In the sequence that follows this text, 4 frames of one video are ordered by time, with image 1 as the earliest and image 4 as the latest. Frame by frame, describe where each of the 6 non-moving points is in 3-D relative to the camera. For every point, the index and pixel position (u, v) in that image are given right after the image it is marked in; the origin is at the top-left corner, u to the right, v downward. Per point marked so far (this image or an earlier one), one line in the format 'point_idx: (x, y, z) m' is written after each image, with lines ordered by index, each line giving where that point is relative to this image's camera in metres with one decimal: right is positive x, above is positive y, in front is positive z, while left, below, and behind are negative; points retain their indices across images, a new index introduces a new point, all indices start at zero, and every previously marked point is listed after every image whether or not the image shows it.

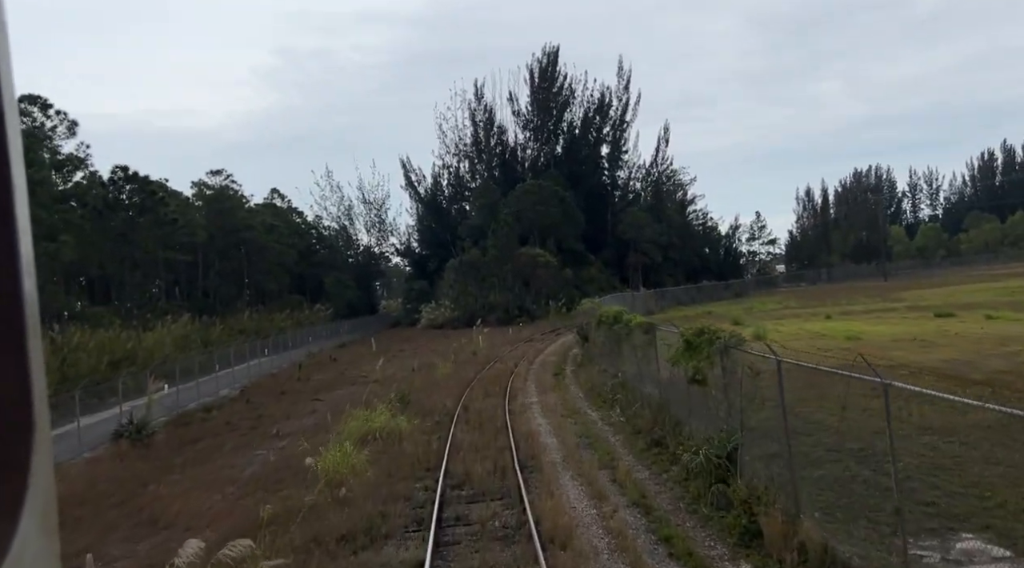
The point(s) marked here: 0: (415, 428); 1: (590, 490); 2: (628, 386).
0: (-2.2, -3.3, +17.5) m
1: (+1.2, -3.1, +11.5) m
2: (+2.8, -2.4, +18.4) m
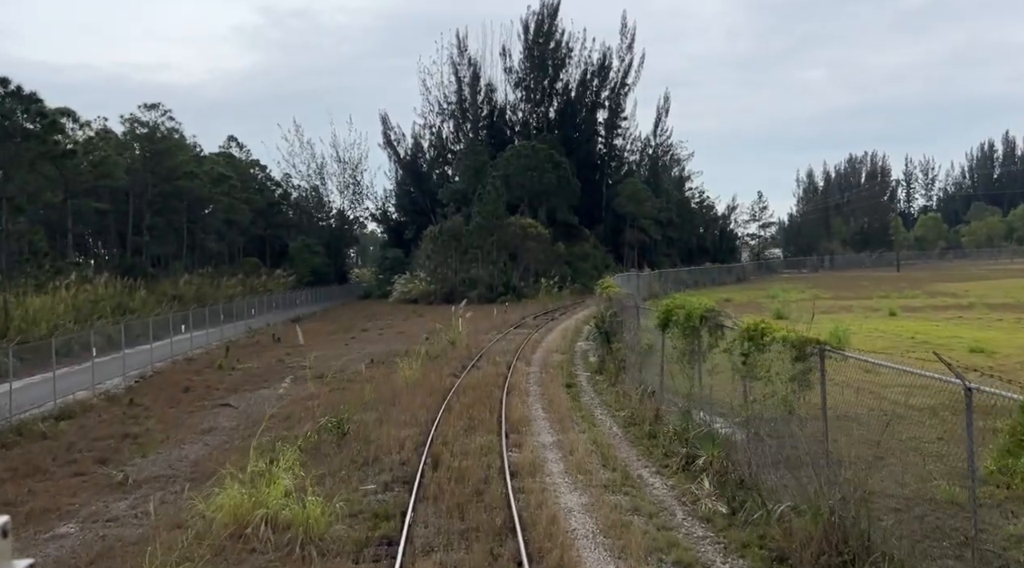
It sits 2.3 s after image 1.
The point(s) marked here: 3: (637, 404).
0: (-2.1, -2.8, +9.5) m
1: (+1.4, -2.9, +3.6) m
2: (+2.9, -2.1, +10.5) m
3: (+2.4, -2.3, +14.8) m
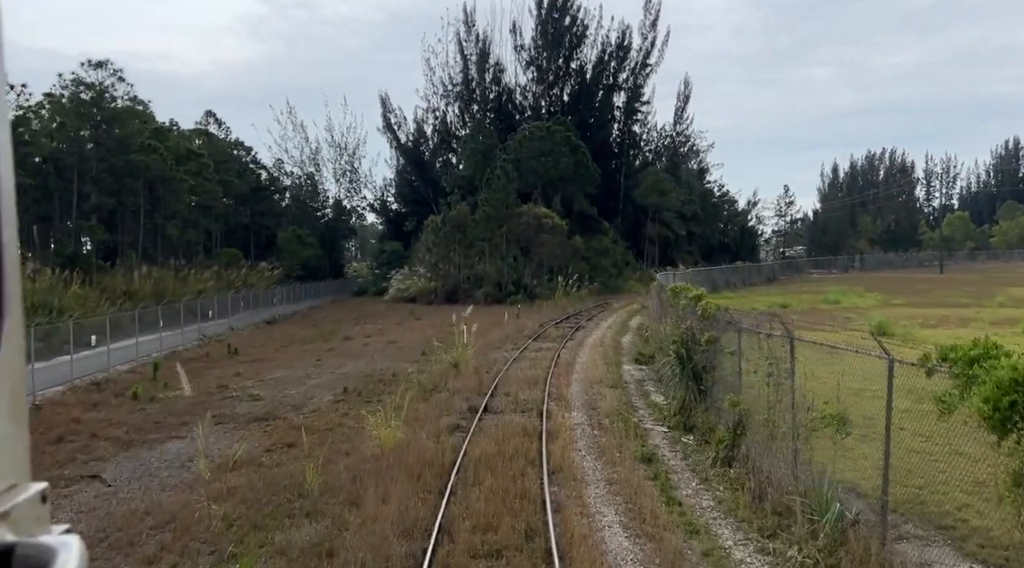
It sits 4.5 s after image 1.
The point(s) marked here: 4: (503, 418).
0: (-1.5, -2.9, +2.2) m
1: (+2.0, -3.1, -3.7) m
2: (+3.5, -2.3, +3.2) m
3: (+3.0, -2.5, +7.5) m
4: (-0.2, -2.5, +14.4) m
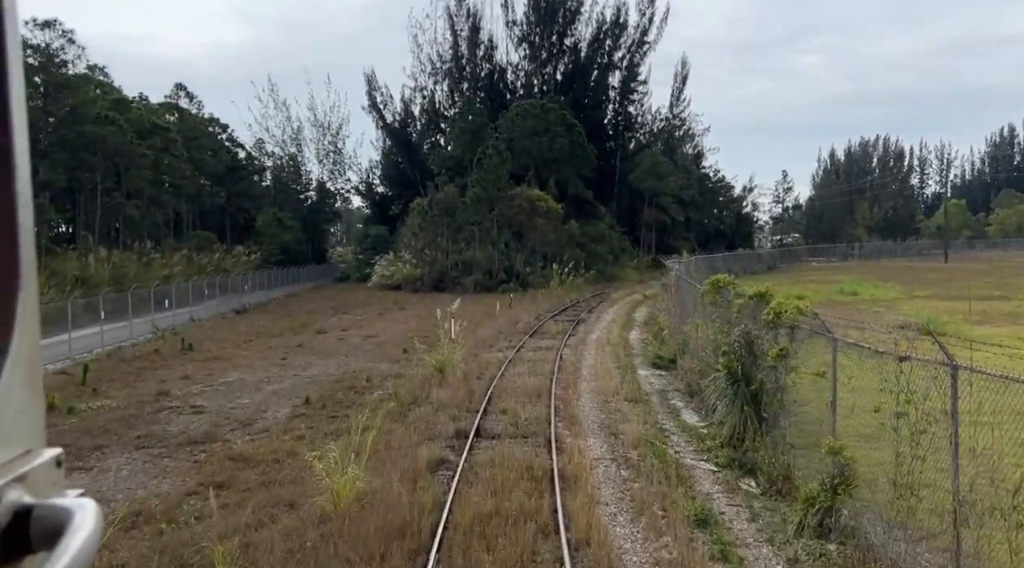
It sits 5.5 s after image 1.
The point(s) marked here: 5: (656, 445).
0: (-1.4, -3.0, -1.1) m
1: (+2.2, -3.4, -6.9) m
2: (+3.6, -2.4, 0.0) m
3: (+3.1, -2.5, +4.3) m
4: (-0.2, -2.4, +11.2) m
5: (+2.1, -2.3, +11.1) m
